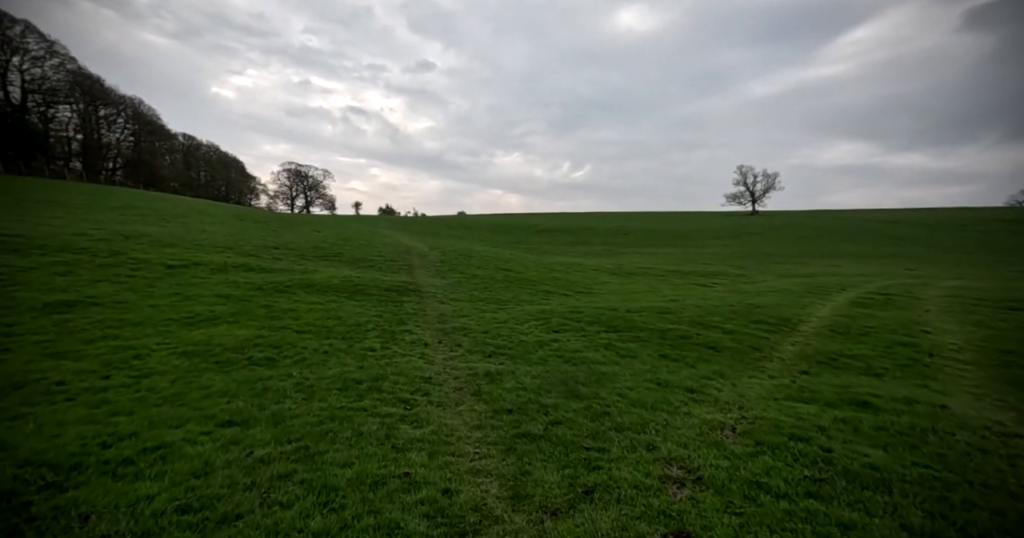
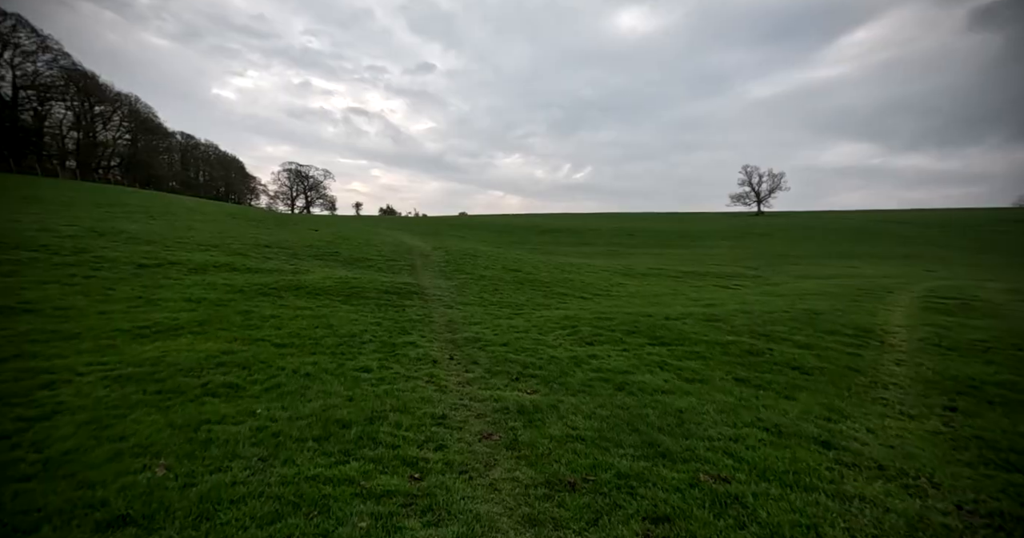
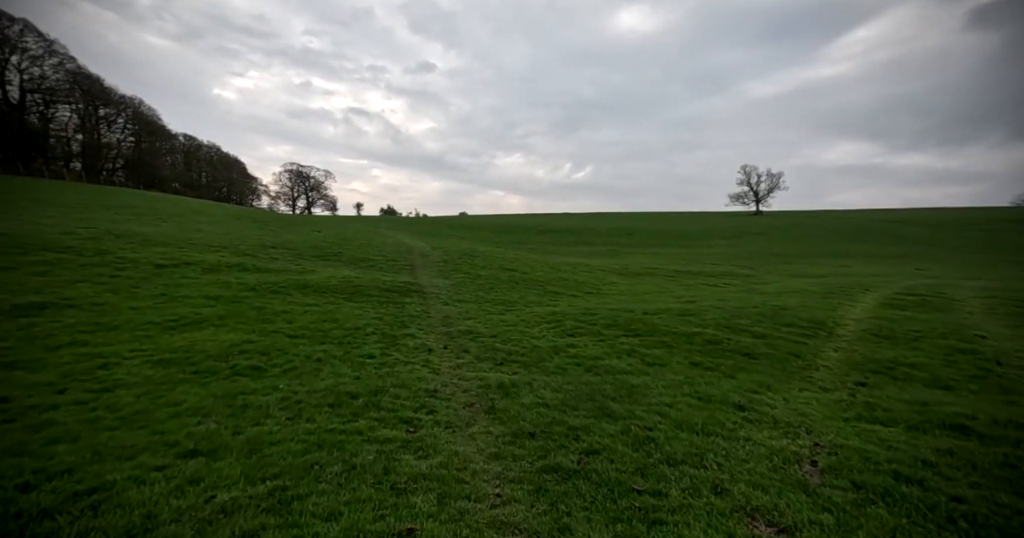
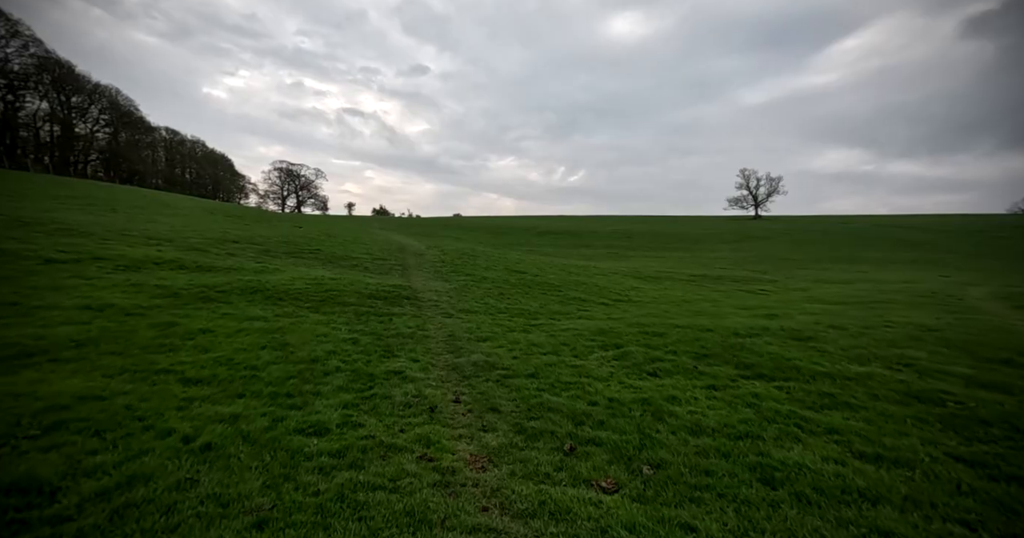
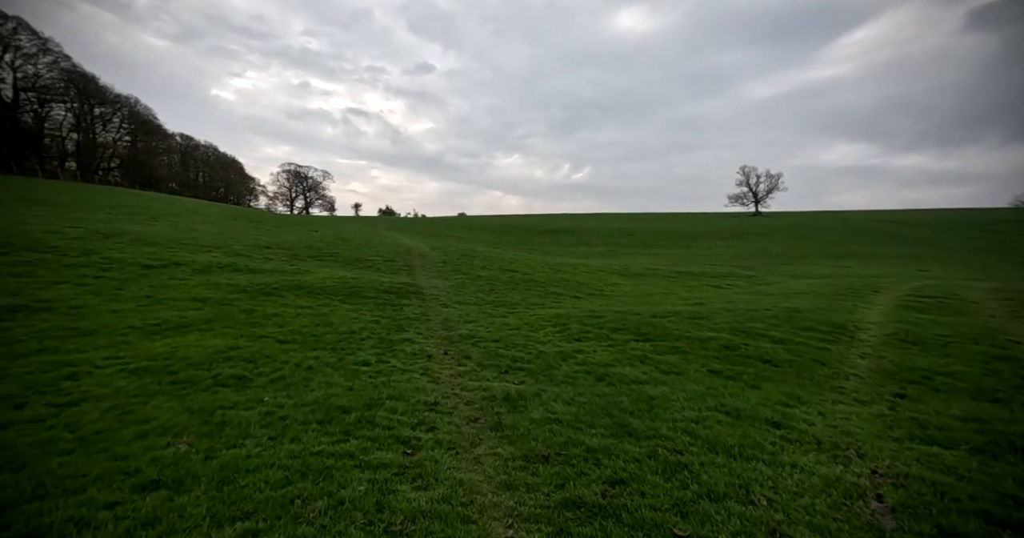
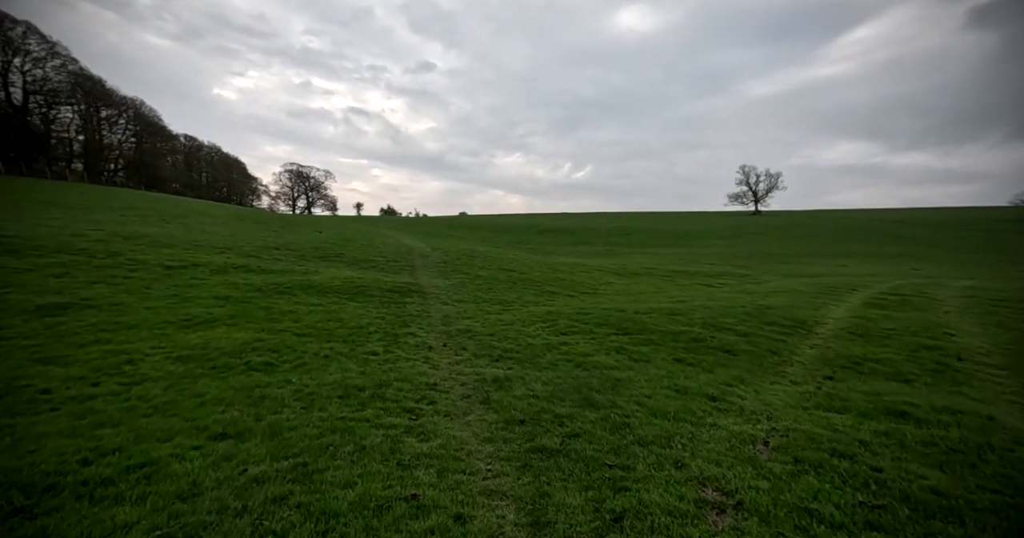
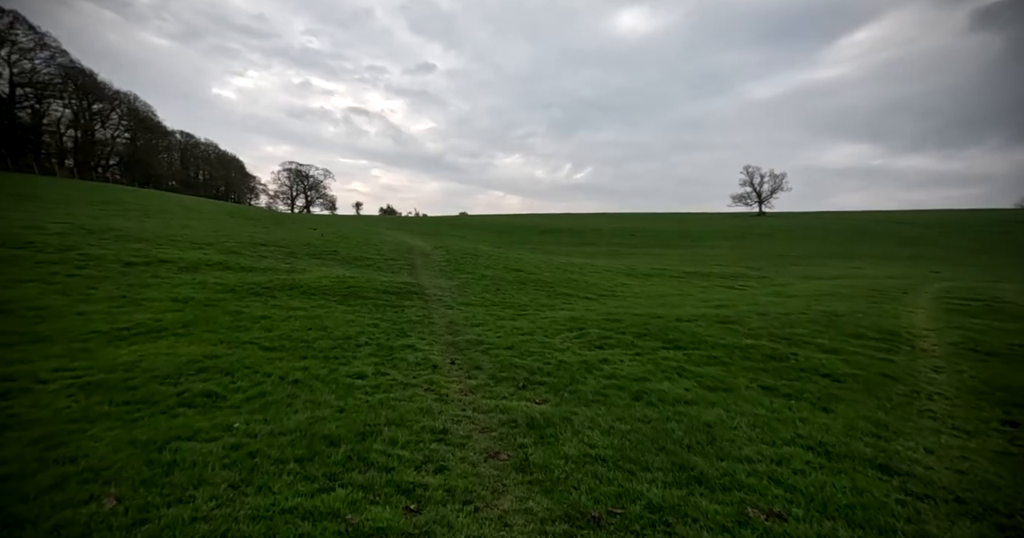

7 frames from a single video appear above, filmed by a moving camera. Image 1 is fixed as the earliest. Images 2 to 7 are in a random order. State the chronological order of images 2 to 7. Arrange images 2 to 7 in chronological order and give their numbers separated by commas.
6, 3, 5, 2, 7, 4
